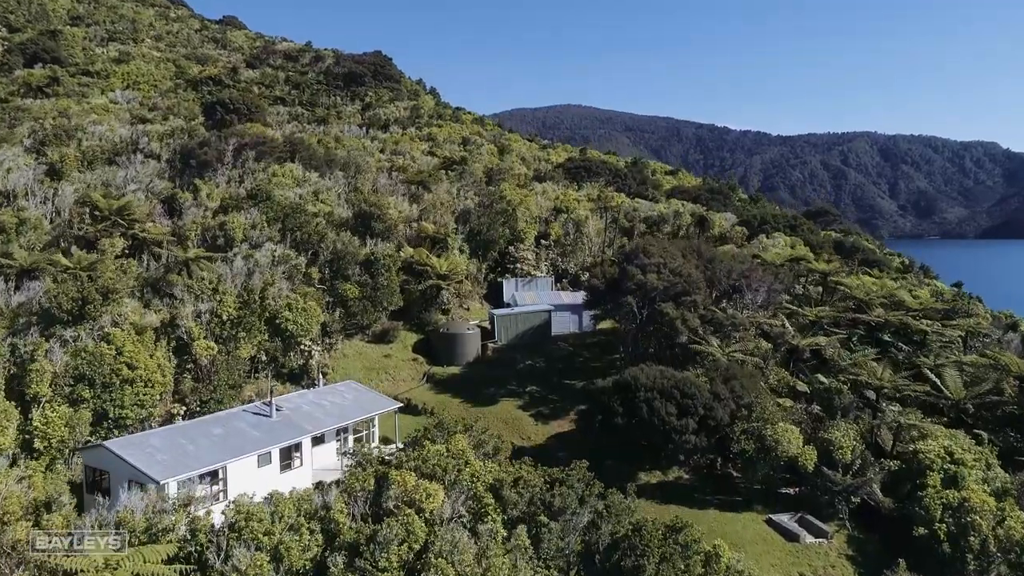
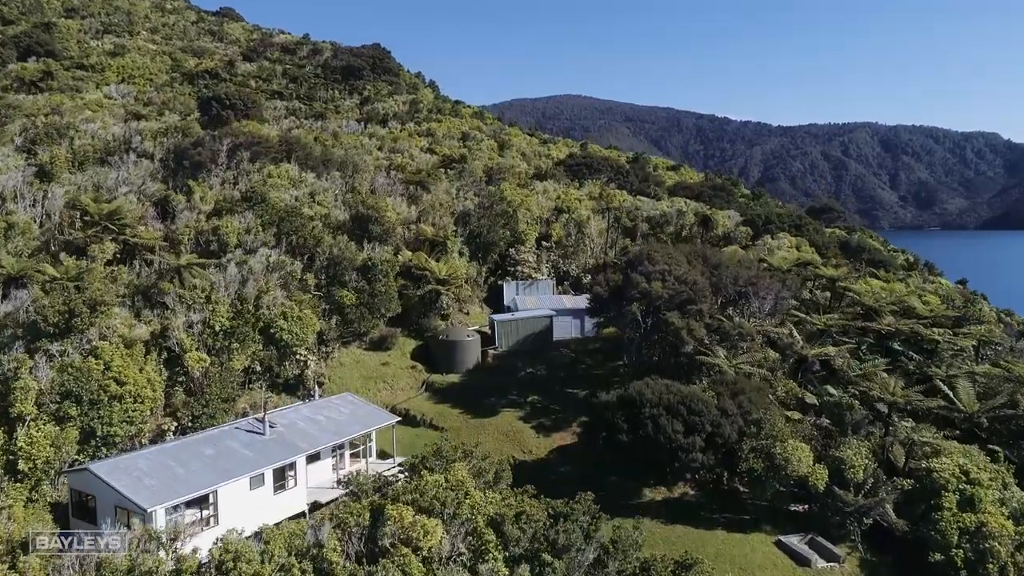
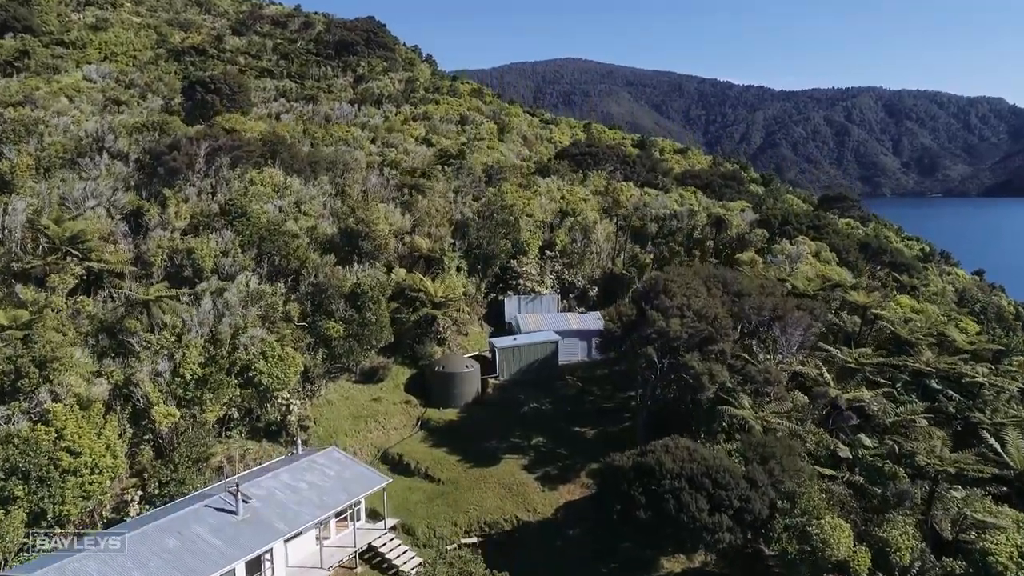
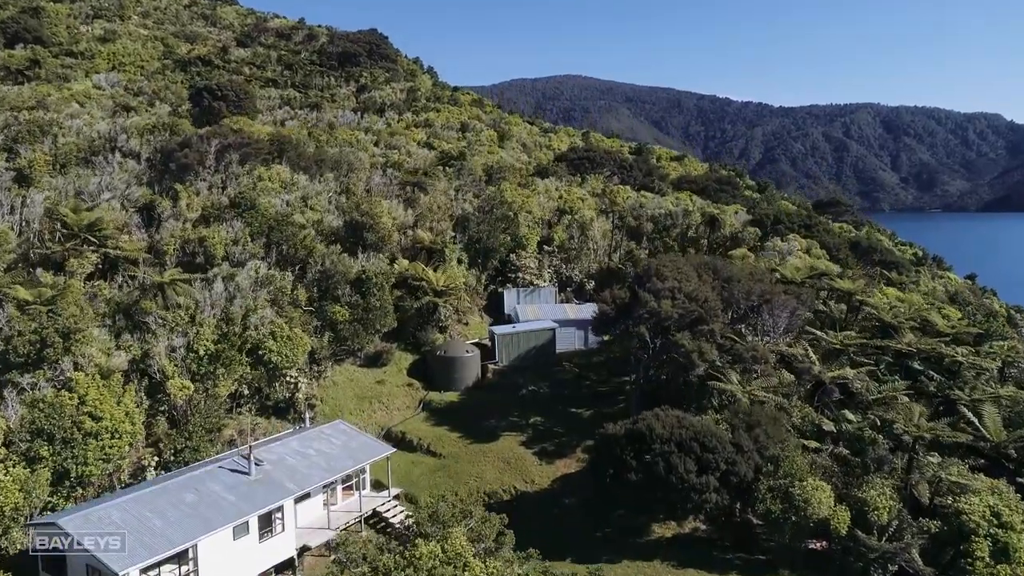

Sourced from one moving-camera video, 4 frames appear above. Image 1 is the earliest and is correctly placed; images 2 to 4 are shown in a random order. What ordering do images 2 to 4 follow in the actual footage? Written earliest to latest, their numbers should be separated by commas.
2, 4, 3
